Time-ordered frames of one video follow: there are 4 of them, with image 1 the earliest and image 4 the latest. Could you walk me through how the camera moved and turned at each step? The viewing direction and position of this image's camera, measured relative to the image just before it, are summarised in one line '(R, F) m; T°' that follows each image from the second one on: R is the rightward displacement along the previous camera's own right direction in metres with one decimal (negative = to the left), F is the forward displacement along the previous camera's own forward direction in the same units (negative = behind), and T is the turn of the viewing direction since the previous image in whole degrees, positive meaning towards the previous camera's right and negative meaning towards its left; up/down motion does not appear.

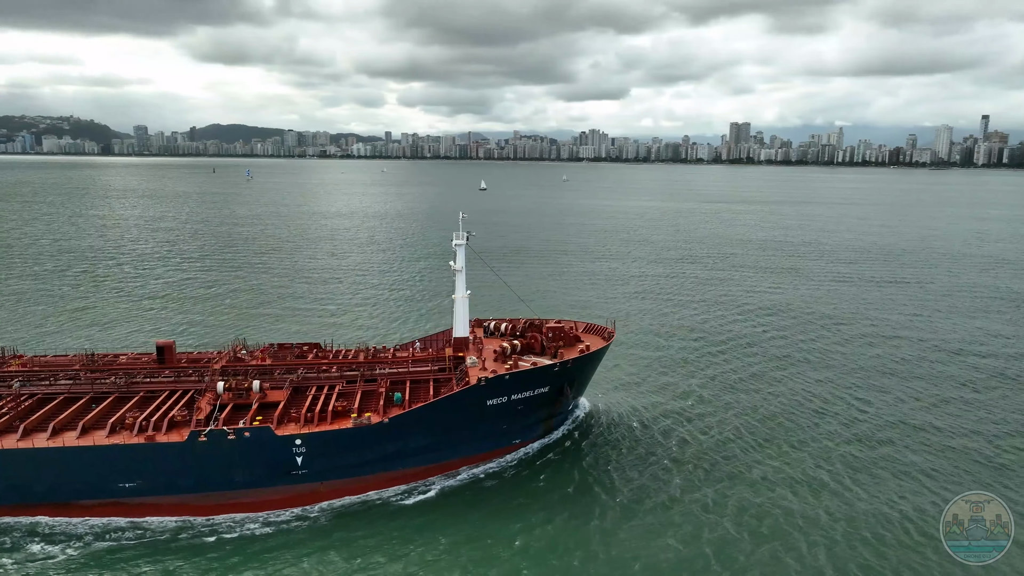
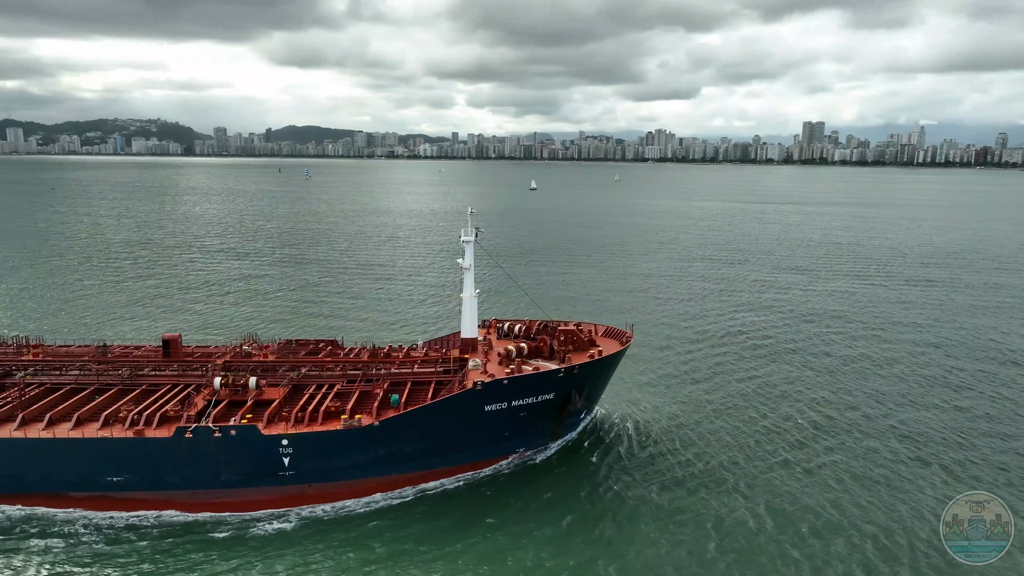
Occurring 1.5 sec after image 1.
(+1.9, +1.3) m; -5°
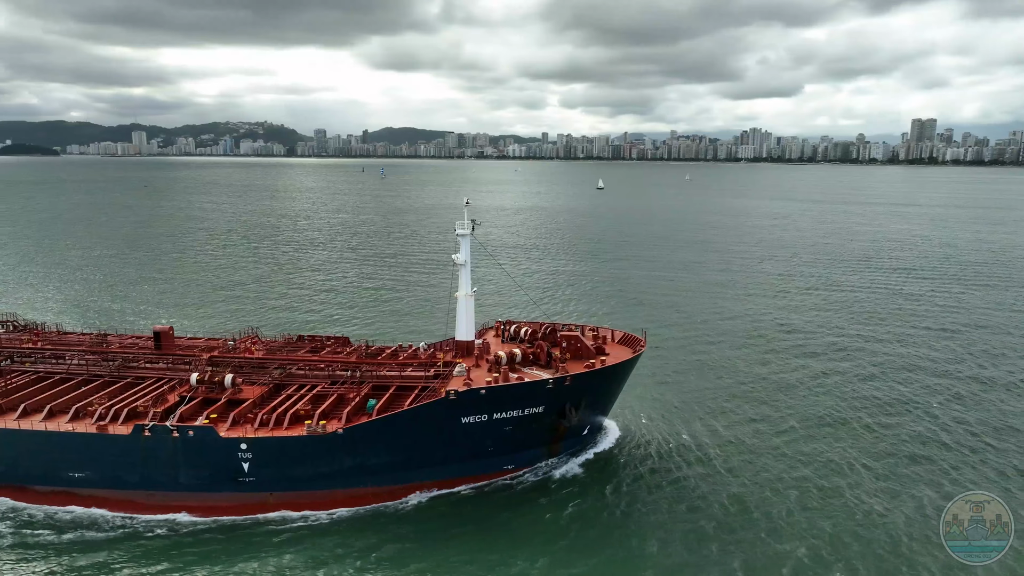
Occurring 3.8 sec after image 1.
(+2.8, +2.3) m; -7°
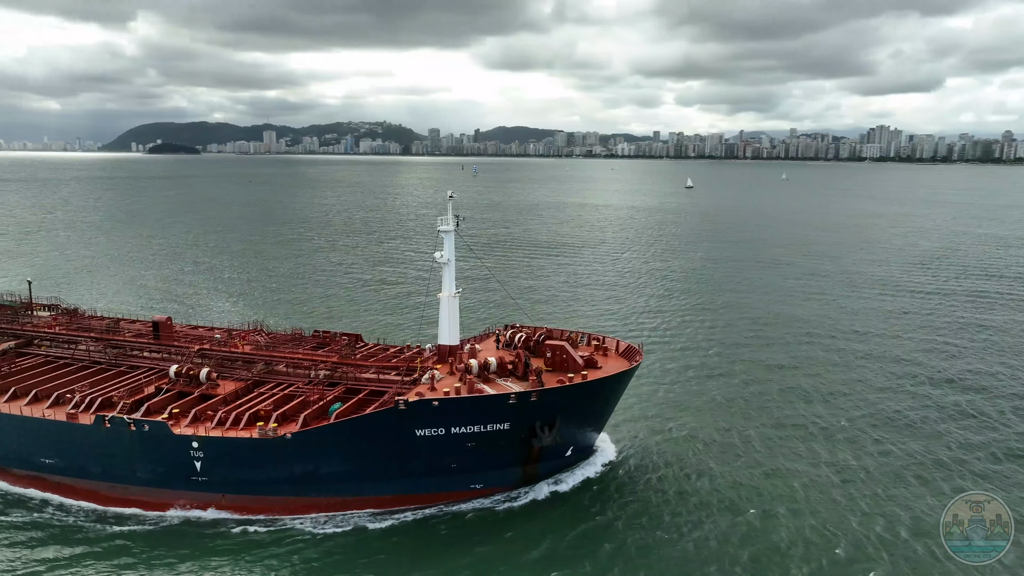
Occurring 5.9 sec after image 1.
(+3.5, +2.0) m; -9°
